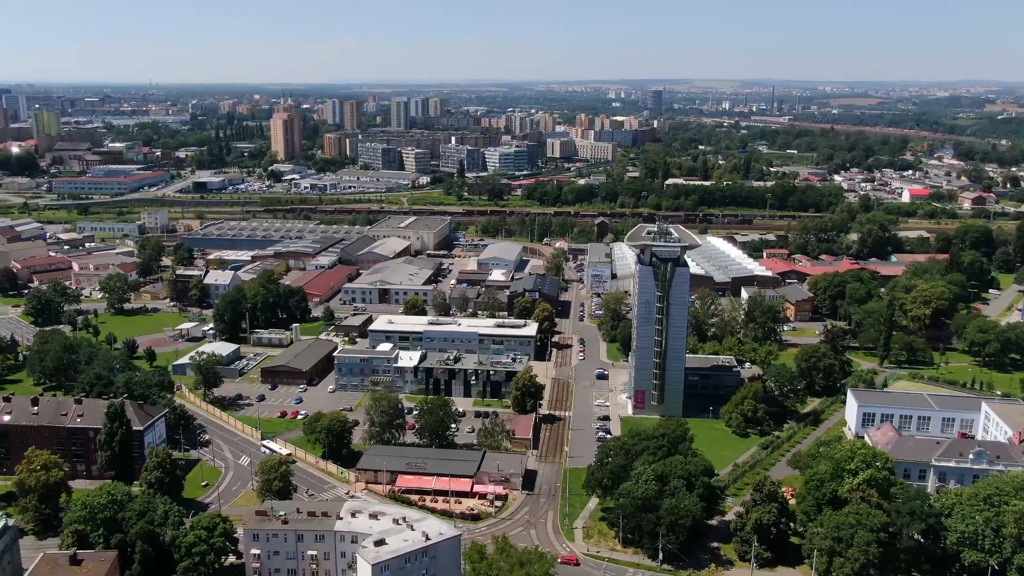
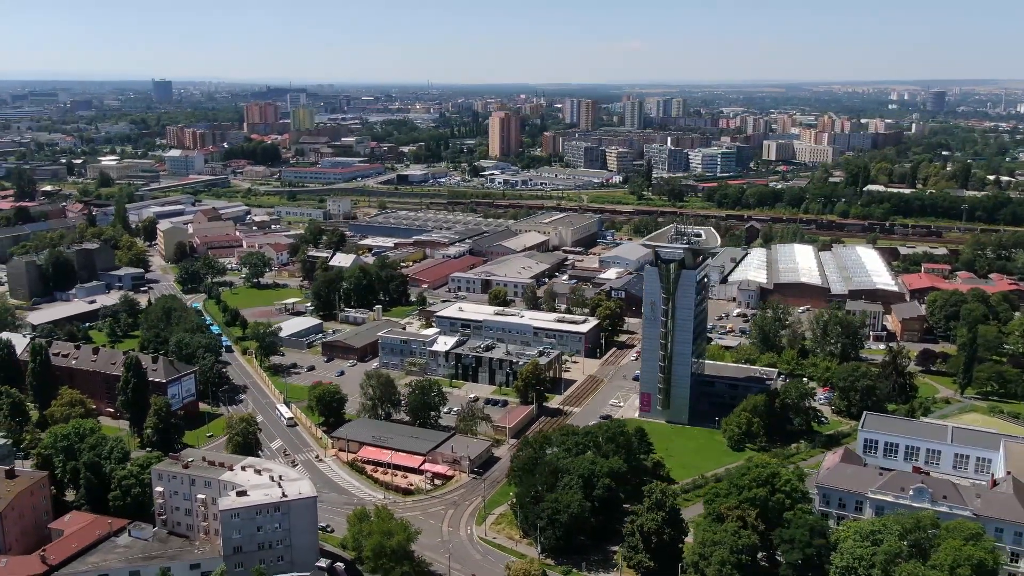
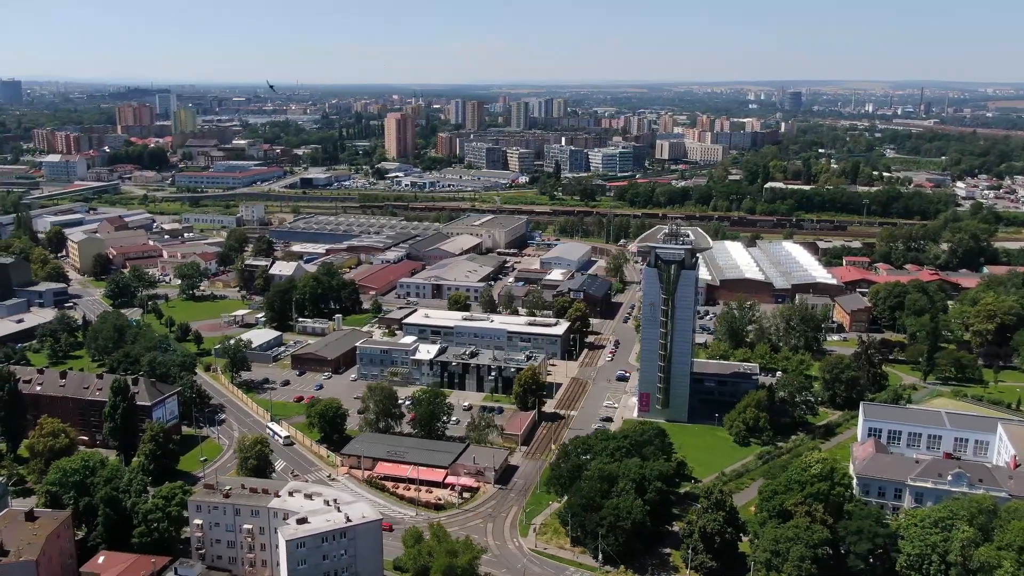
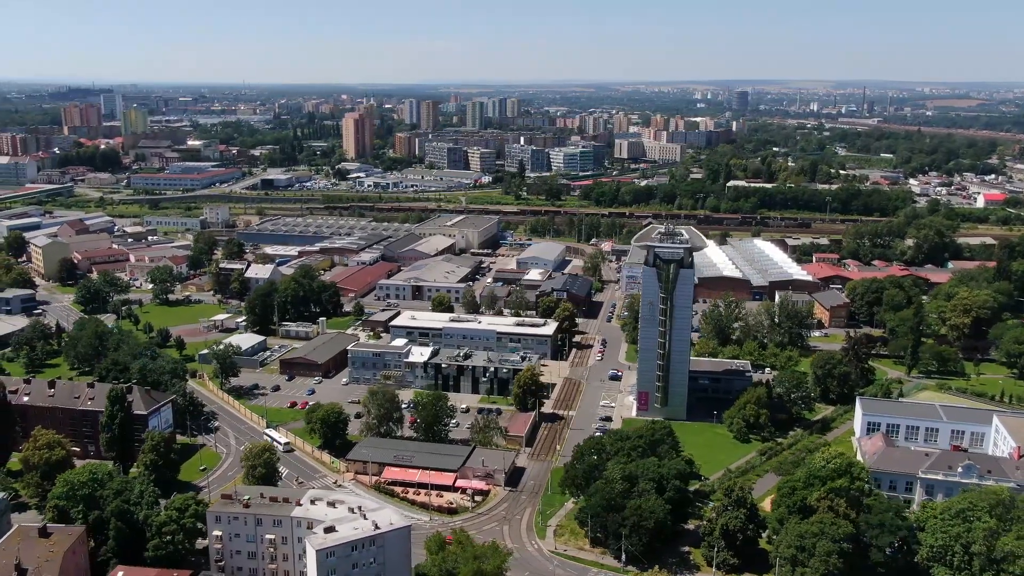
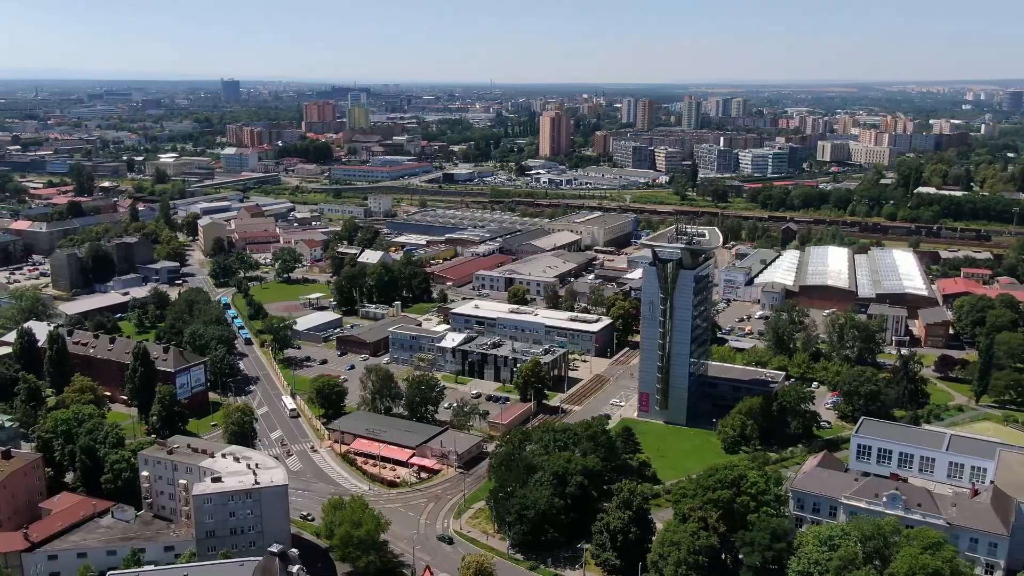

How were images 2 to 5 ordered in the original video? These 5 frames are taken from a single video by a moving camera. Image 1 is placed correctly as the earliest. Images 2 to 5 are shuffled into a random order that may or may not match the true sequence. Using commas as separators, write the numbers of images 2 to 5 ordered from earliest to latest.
4, 3, 2, 5
